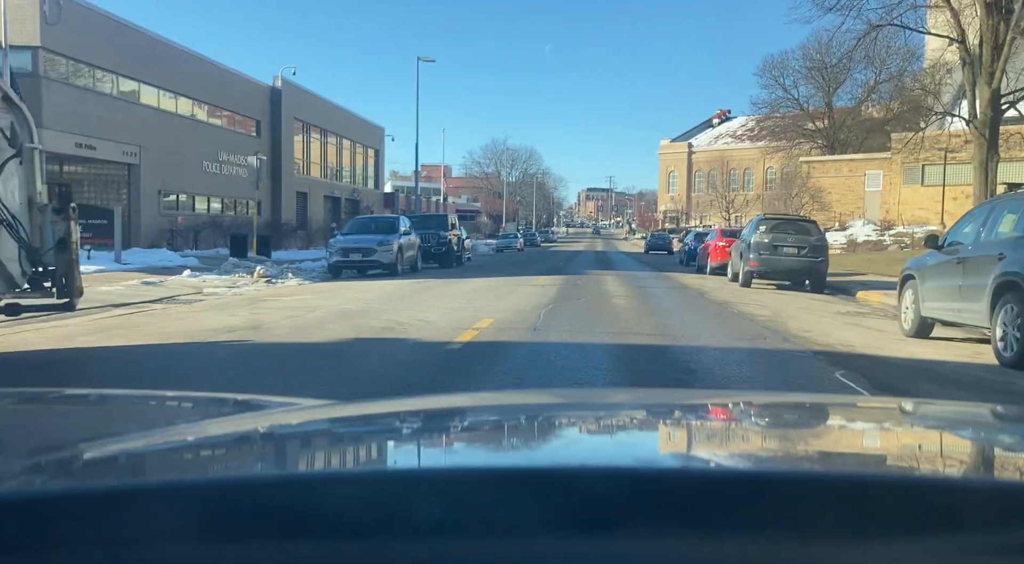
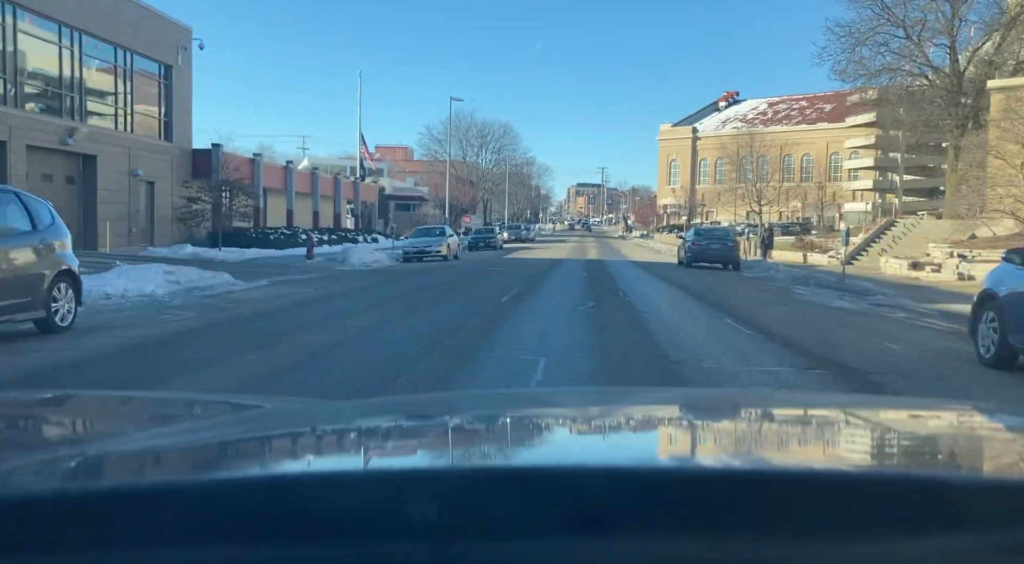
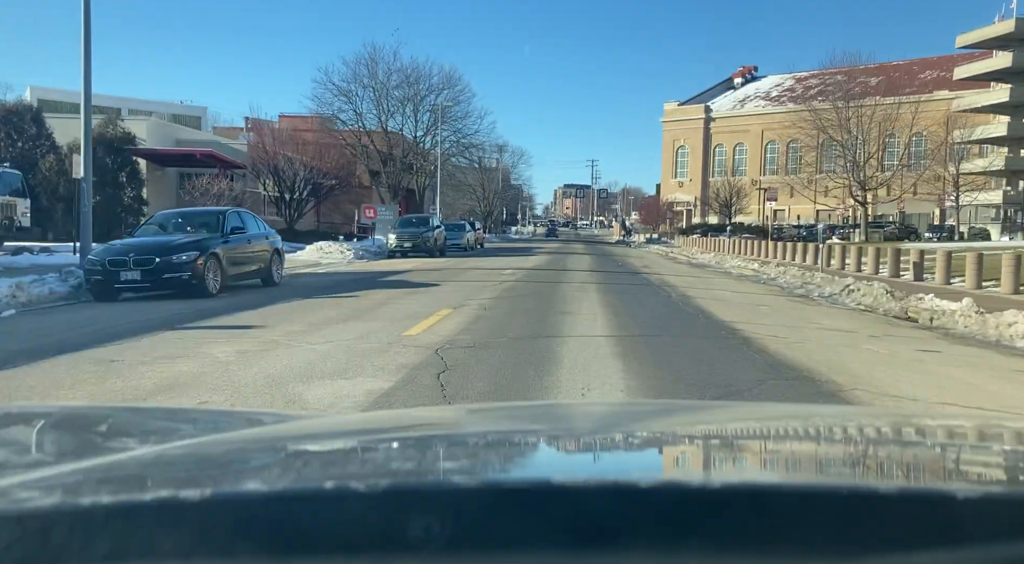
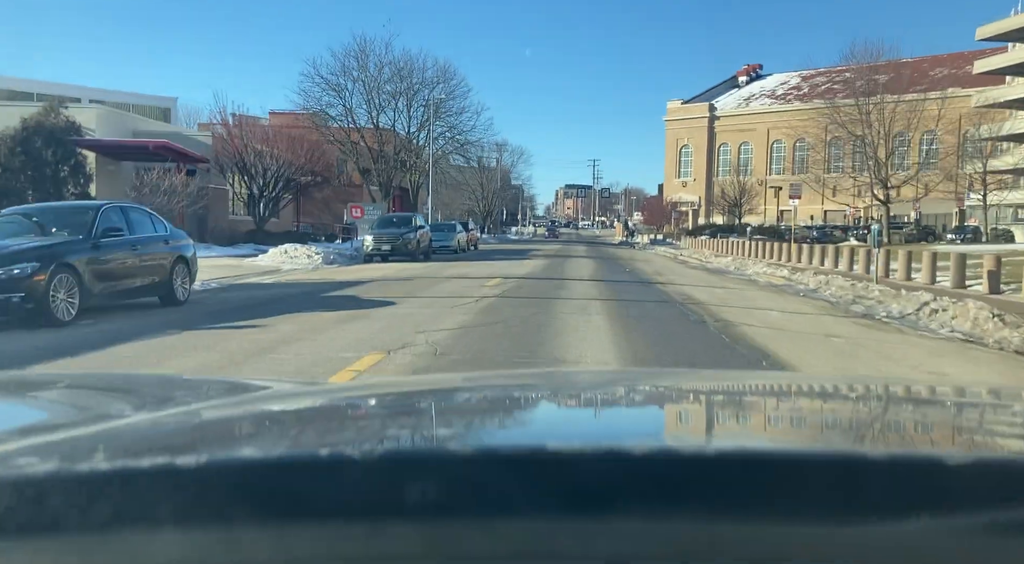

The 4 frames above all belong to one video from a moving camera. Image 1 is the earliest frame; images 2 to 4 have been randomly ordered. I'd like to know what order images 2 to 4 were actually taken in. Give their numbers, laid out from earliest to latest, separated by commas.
2, 3, 4
